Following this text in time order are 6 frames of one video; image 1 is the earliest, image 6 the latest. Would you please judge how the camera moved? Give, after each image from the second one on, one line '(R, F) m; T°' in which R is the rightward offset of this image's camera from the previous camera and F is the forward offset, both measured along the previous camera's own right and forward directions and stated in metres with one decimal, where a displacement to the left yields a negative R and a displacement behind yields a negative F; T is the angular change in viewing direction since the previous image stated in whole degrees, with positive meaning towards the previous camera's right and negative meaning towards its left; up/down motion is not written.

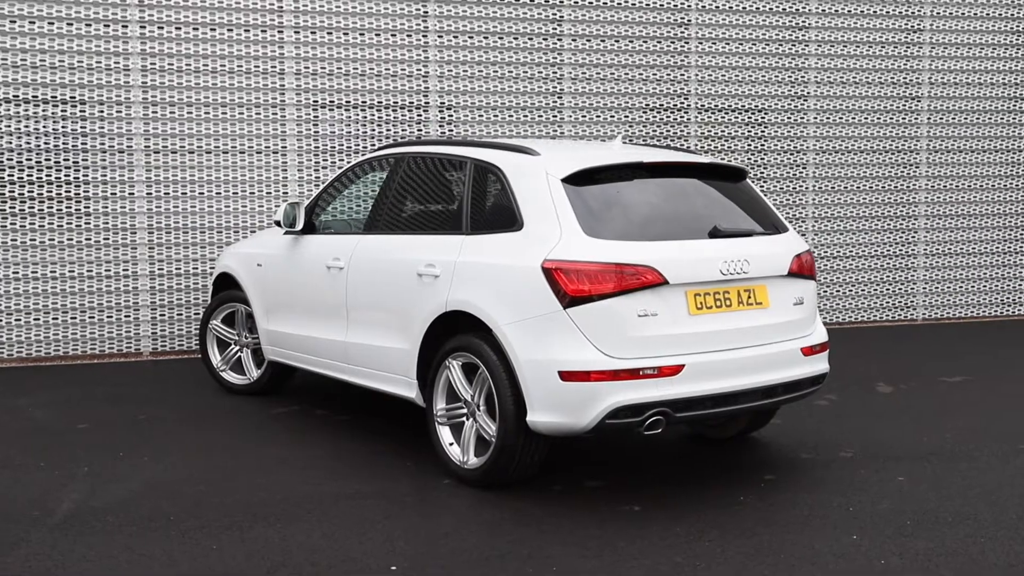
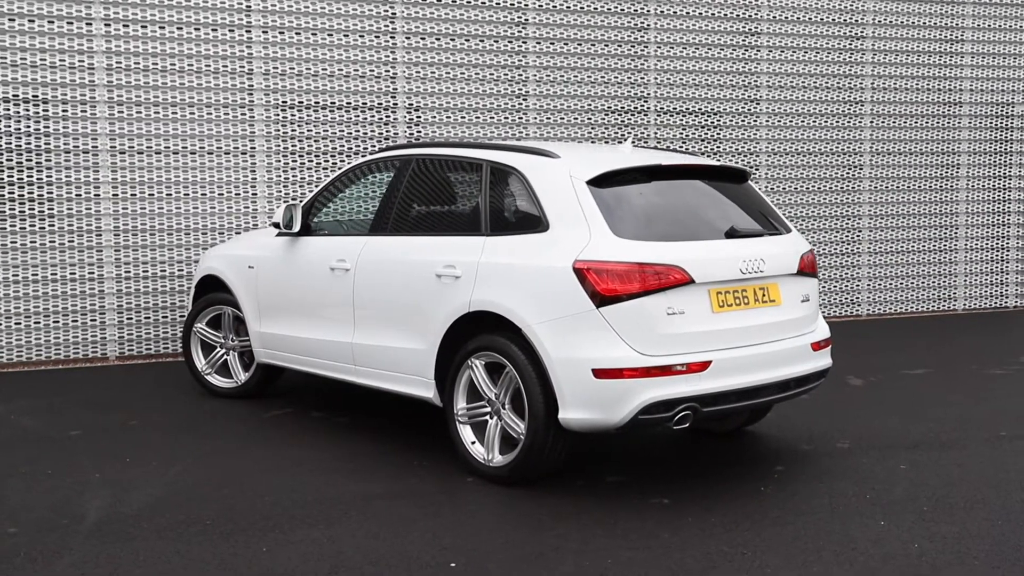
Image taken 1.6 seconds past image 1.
(-0.5, -0.1) m; +5°
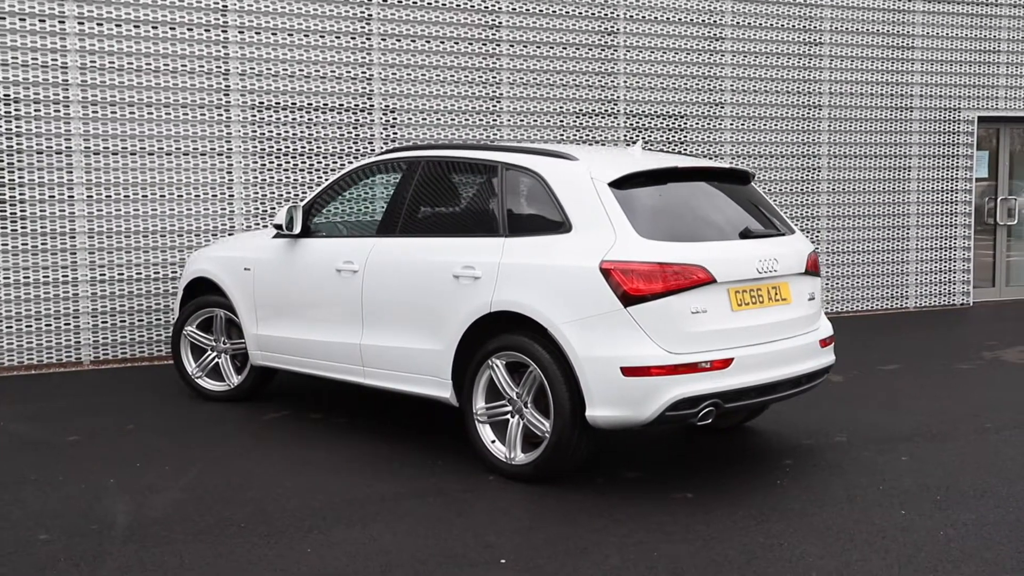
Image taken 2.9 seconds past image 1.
(-0.4, 0.0) m; +4°
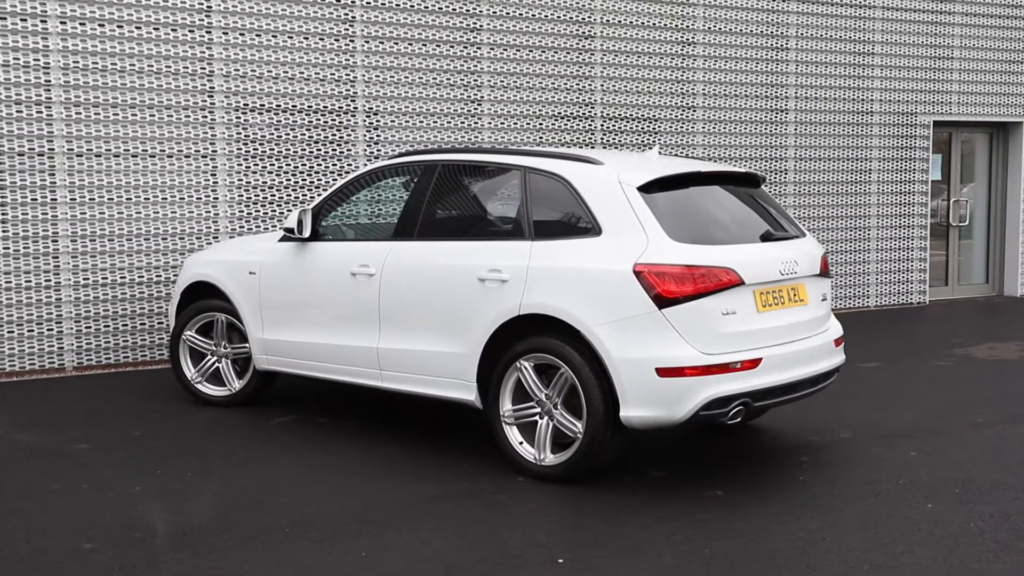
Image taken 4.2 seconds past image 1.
(-0.4, 0.0) m; +3°
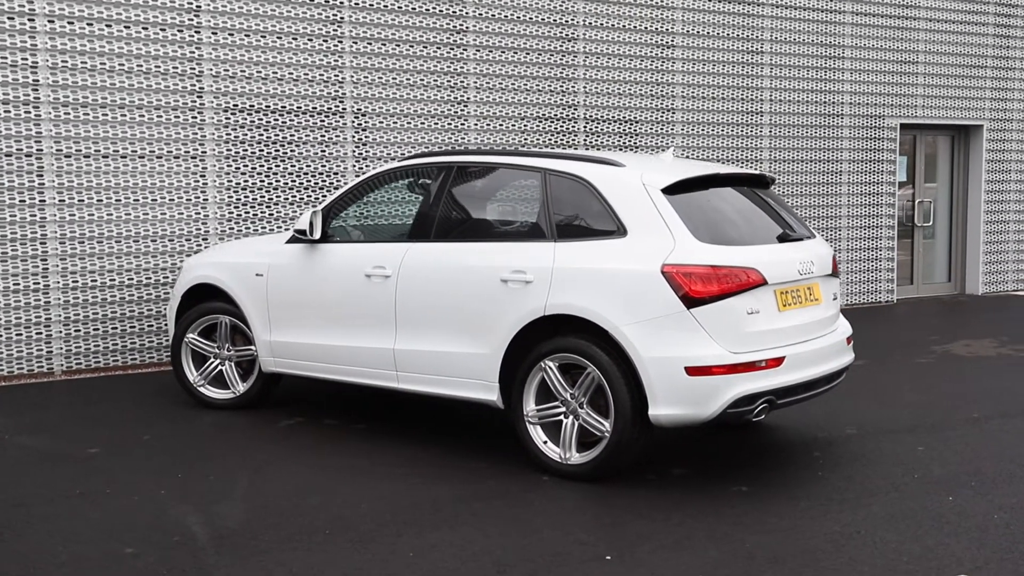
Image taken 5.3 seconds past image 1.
(-0.4, 0.0) m; +3°
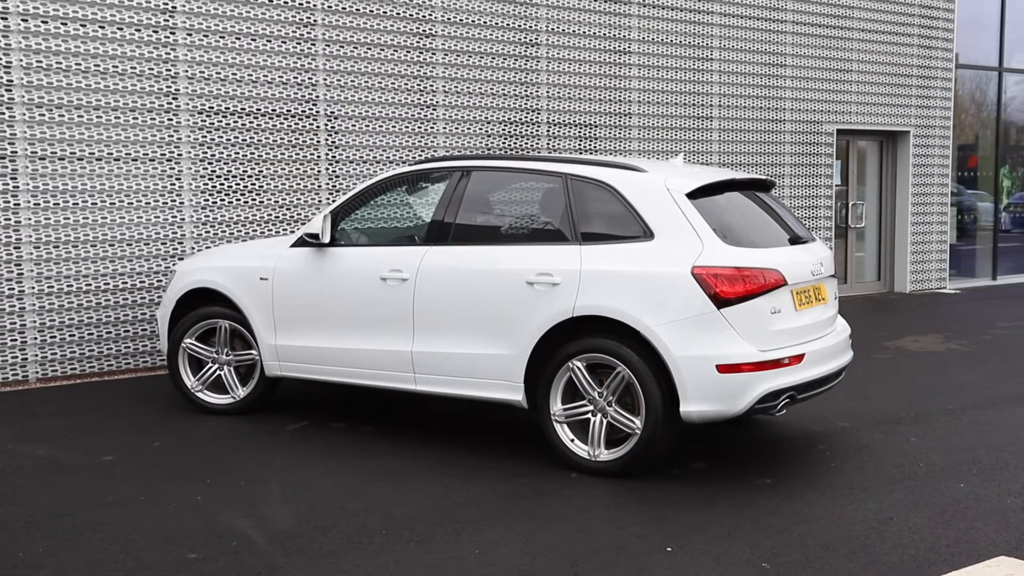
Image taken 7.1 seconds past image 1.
(-0.6, -0.1) m; +5°
